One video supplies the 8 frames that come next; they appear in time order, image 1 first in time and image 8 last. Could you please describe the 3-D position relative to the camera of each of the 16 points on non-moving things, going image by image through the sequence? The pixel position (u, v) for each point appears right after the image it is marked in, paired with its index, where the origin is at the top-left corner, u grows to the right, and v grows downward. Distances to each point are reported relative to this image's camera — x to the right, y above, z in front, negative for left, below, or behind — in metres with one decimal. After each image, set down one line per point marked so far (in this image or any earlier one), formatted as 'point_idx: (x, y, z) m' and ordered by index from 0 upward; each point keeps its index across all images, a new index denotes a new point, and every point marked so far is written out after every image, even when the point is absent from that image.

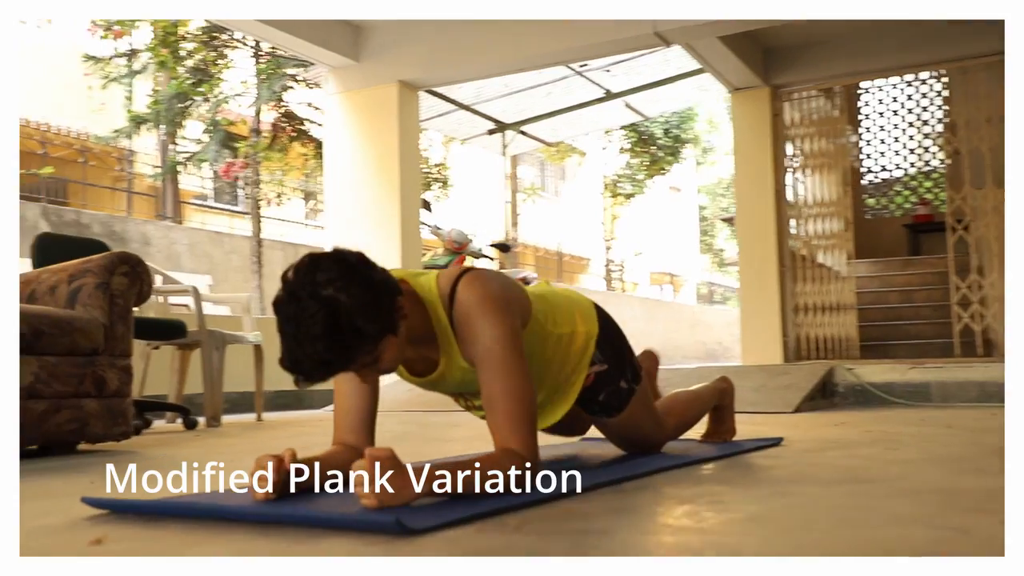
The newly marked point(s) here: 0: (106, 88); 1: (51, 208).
0: (-3.4, +1.7, +8.1) m
1: (-3.3, +0.6, +7.3) m
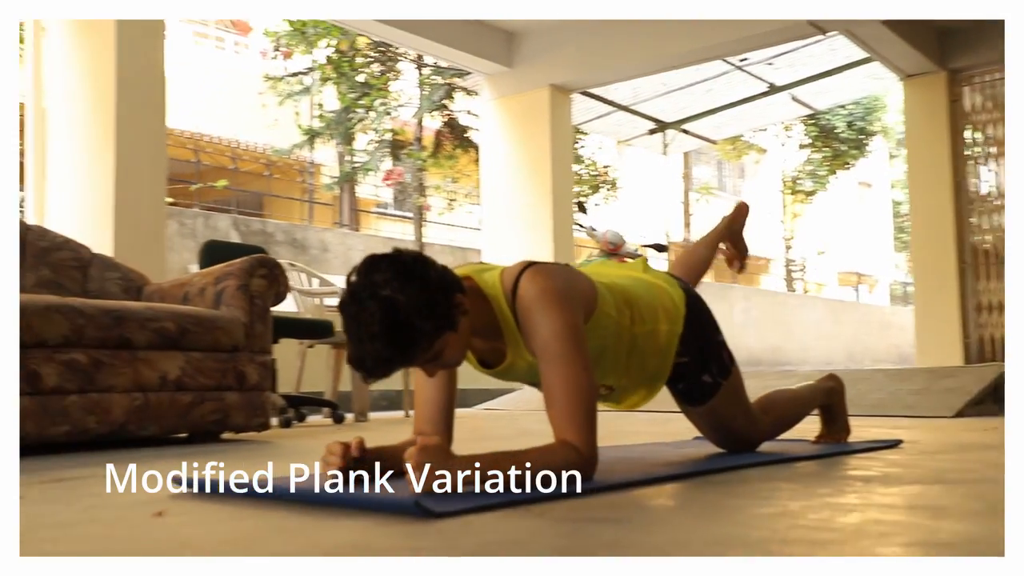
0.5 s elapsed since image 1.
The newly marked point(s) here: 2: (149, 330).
0: (-2.1, +1.7, +8.7) m
1: (-2.1, +0.6, +7.9) m
2: (-1.2, -0.1, +3.1) m
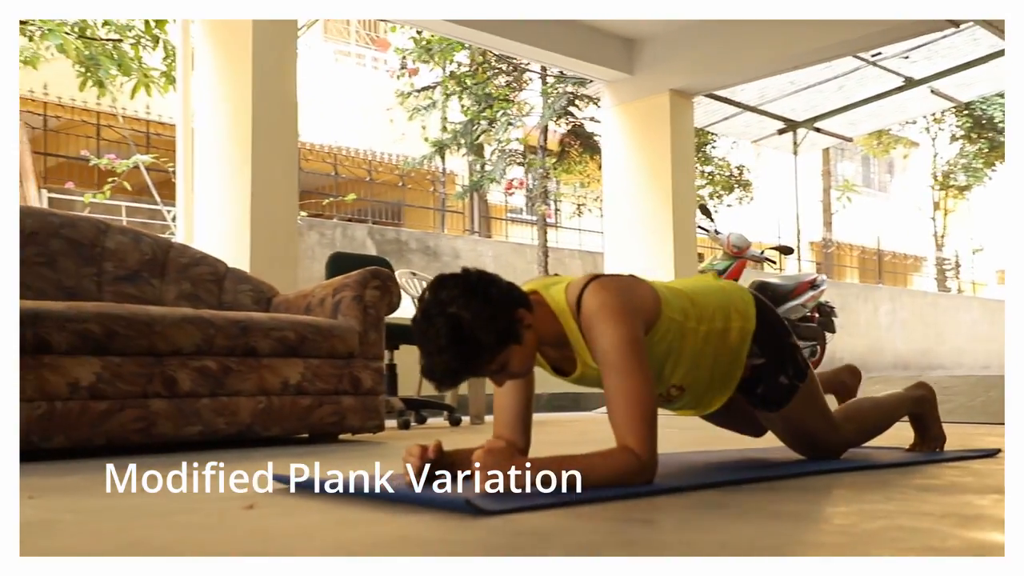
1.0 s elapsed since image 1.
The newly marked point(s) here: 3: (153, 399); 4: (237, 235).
0: (-0.9, +1.6, +9.1) m
1: (-1.1, +0.5, +8.2) m
2: (-0.9, -0.2, +3.4) m
3: (-1.2, -0.4, +3.1) m
4: (-1.5, +0.3, +5.3) m
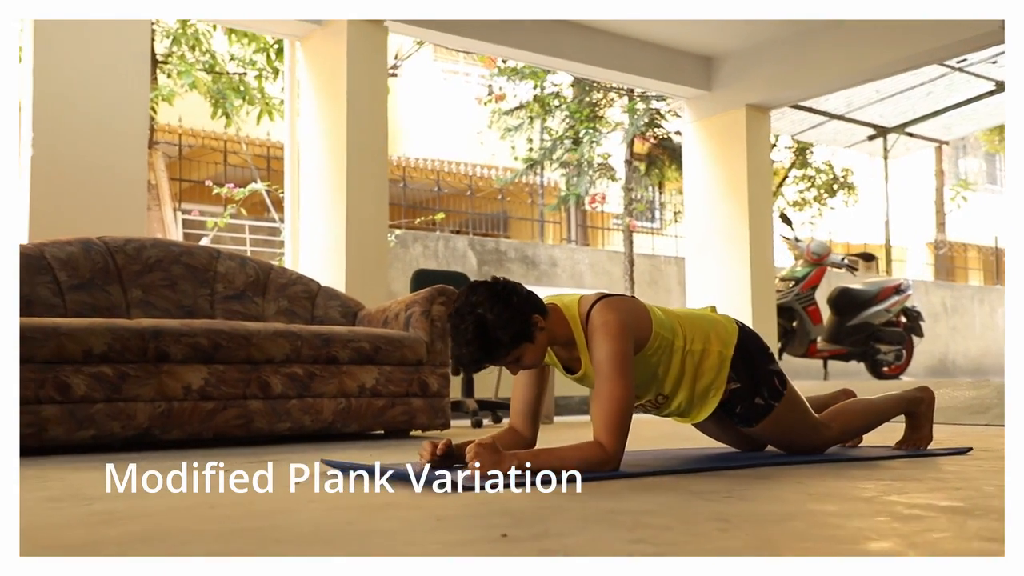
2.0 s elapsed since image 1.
0: (-0.1, +1.5, +9.6) m
1: (-0.3, +0.4, +8.8) m
2: (-0.7, -0.3, +4.0) m
3: (-1.0, -0.4, +3.7) m
4: (-1.1, +0.2, +6.0) m
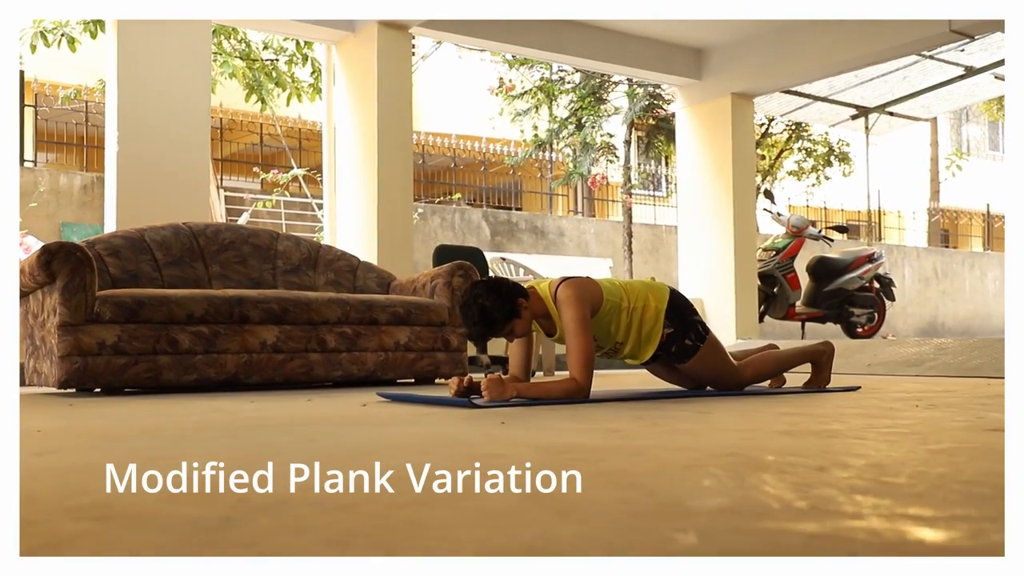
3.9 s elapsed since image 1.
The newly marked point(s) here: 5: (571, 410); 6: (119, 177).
0: (0.0, +1.9, +10.5) m
1: (-0.2, +0.8, +9.8) m
2: (-0.7, -0.1, +5.0) m
3: (-1.0, -0.3, +4.8) m
4: (-1.1, +0.4, +7.0) m
5: (+0.2, -0.4, +3.2) m
6: (-2.5, +0.7, +6.1) m
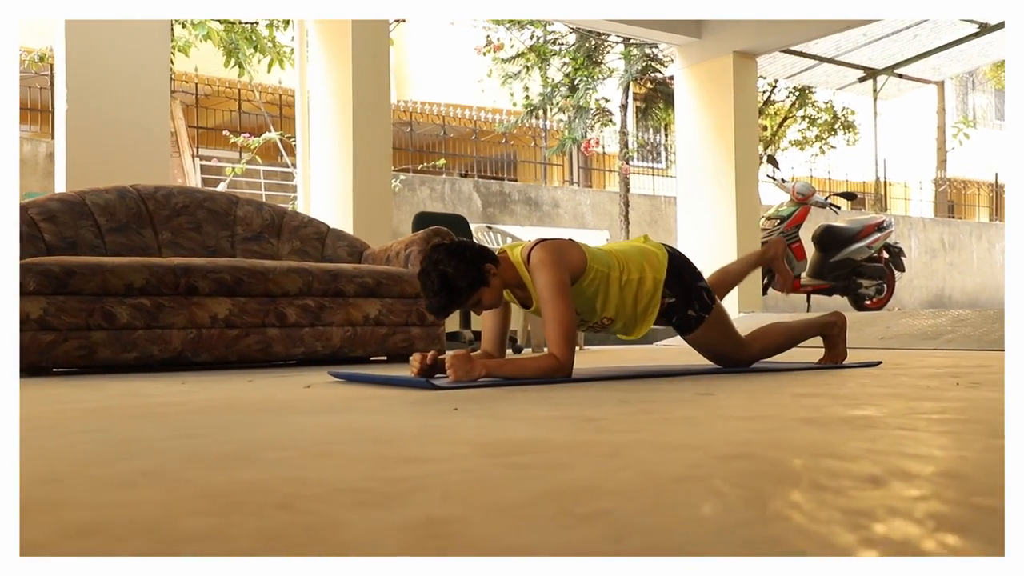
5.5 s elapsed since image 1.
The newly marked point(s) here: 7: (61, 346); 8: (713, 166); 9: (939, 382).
0: (-0.1, +2.1, +10.0) m
1: (-0.3, +1.0, +9.3) m
2: (-0.7, 0.0, +4.6) m
3: (-1.1, -0.2, +4.3) m
4: (-1.1, +0.6, +6.5) m
5: (+0.1, -0.3, +2.7) m
6: (-2.6, +0.9, +5.6) m
7: (-1.8, -0.2, +3.8) m
8: (+1.8, +1.1, +8.8) m
9: (+1.2, -0.3, +2.6) m
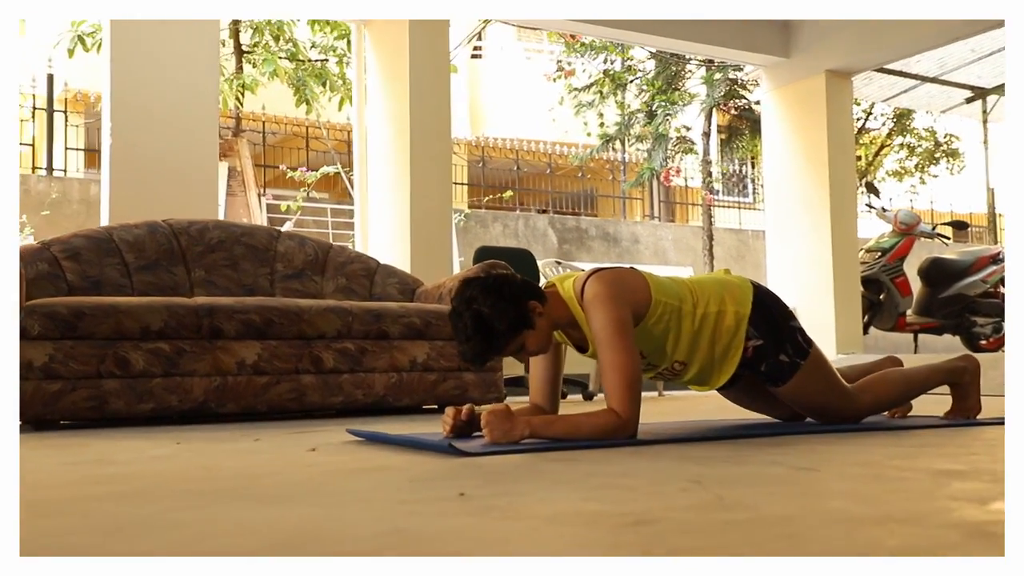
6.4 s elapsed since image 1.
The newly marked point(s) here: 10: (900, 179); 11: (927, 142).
0: (+0.7, +1.7, +9.6) m
1: (+0.4, +0.7, +8.8) m
2: (-0.5, -0.2, +4.1) m
3: (-0.8, -0.3, +3.8) m
4: (-0.7, +0.3, +6.1) m
5: (+0.2, -0.4, +2.2) m
6: (-2.2, +0.6, +5.3) m
7: (-1.6, -0.4, +3.4) m
8: (+2.5, +0.8, +8.1) m
9: (+1.3, -0.3, +2.0) m
10: (+4.6, +1.3, +11.2) m
11: (+4.8, +1.7, +11.2) m
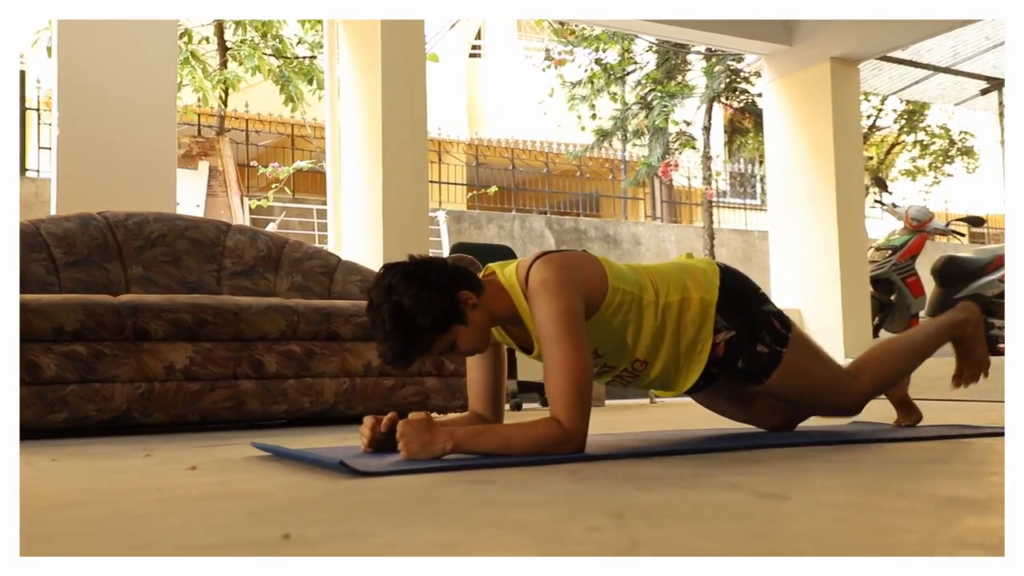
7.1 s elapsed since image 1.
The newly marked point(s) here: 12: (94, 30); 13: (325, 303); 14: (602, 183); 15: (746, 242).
0: (+0.6, +1.7, +9.2) m
1: (+0.3, +0.6, +8.4) m
2: (-0.6, -0.1, +3.7) m
3: (-1.0, -0.3, +3.5) m
4: (-0.8, +0.3, +5.7) m
5: (+0.1, -0.3, +1.8) m
6: (-2.3, +0.6, +5.0) m
7: (-1.7, -0.4, +3.0) m
8: (+2.4, +0.8, +7.7) m
9: (+1.1, -0.3, +1.6) m
10: (+4.5, +1.3, +10.8) m
11: (+4.8, +1.7, +10.7) m
12: (-2.2, +1.4, +5.1) m
13: (-0.7, -0.1, +3.7) m
14: (+0.8, +1.0, +9.2) m
15: (+2.2, +0.5, +9.3) m
